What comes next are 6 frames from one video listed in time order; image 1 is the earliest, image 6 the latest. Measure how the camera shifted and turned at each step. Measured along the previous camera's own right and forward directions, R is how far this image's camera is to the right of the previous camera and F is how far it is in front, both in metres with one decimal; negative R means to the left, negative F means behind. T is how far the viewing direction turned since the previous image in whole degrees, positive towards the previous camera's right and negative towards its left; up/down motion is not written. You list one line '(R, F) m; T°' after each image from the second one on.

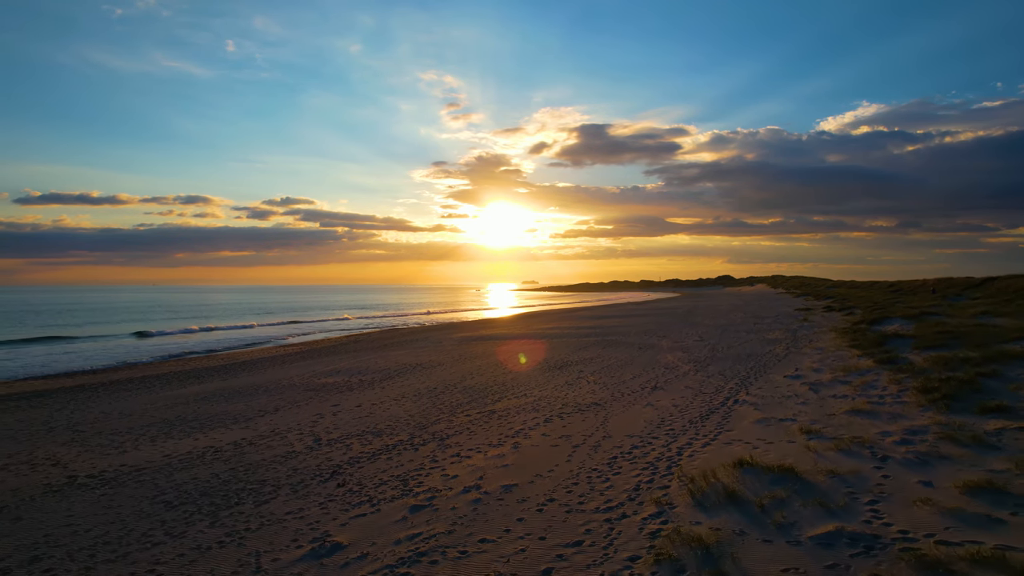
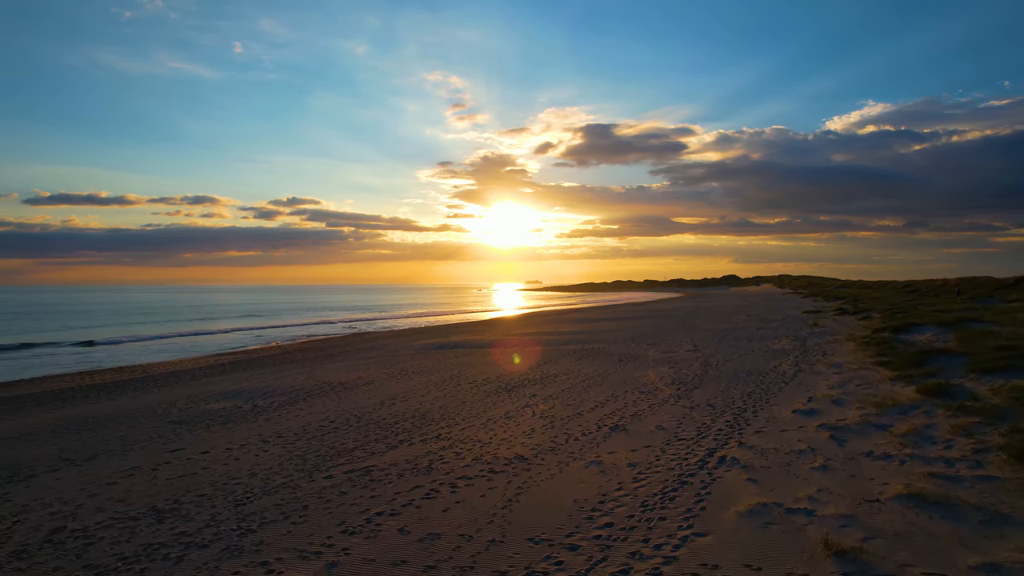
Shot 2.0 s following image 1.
(+2.1, +4.0) m; -1°
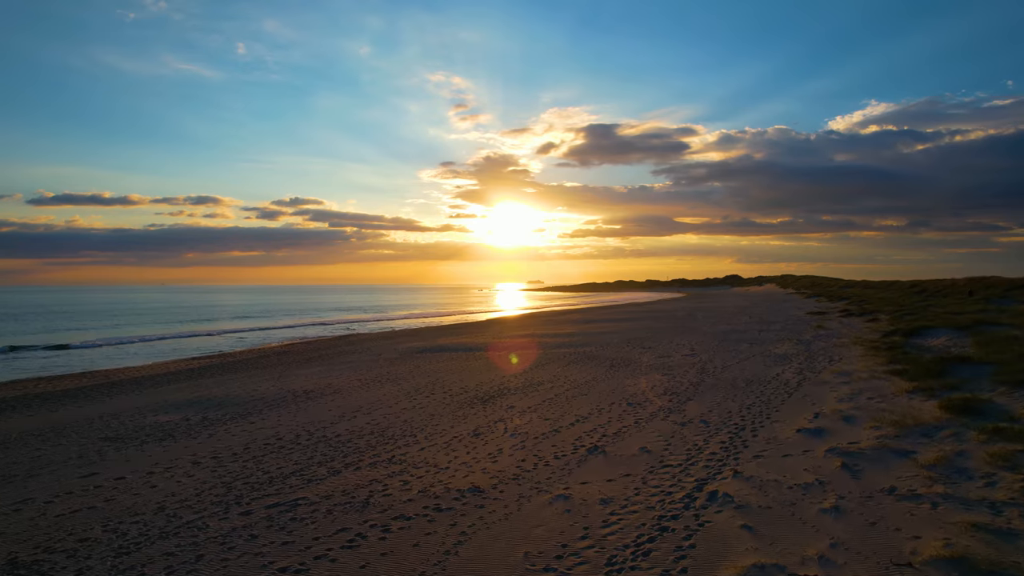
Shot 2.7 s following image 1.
(+0.7, +1.4) m; 0°
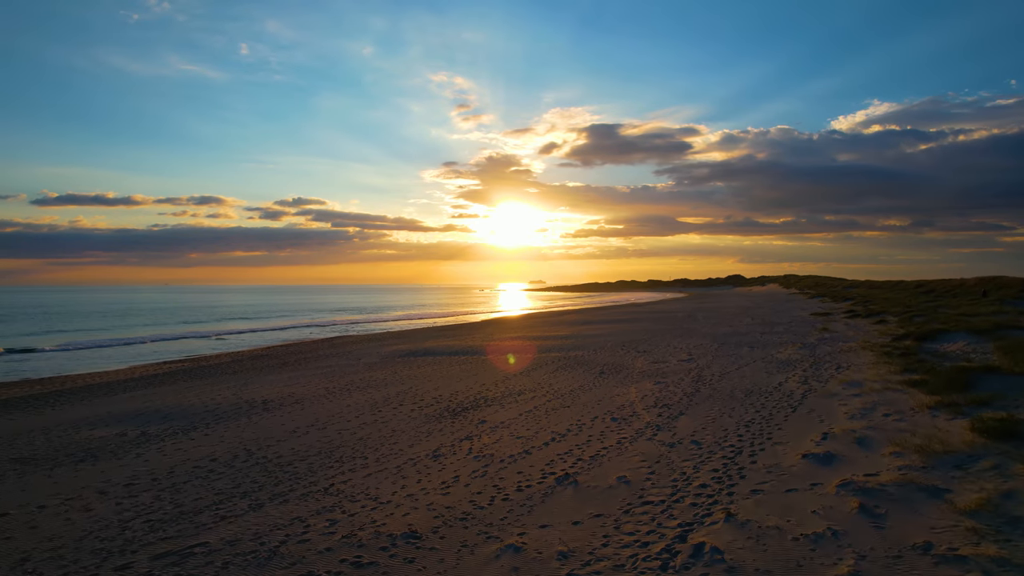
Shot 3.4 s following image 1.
(+0.7, +1.4) m; 0°
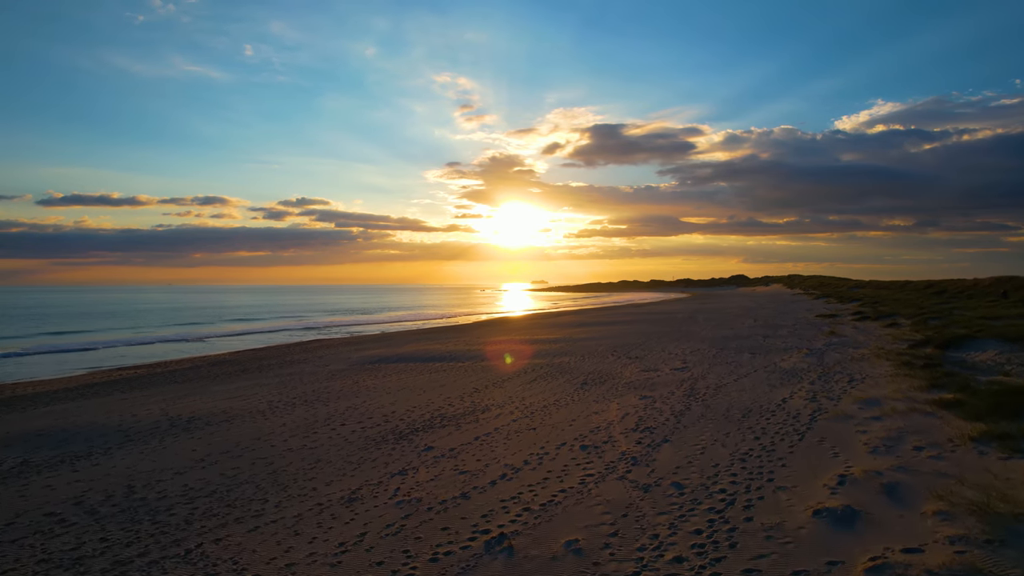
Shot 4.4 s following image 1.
(+1.0, +2.0) m; 0°
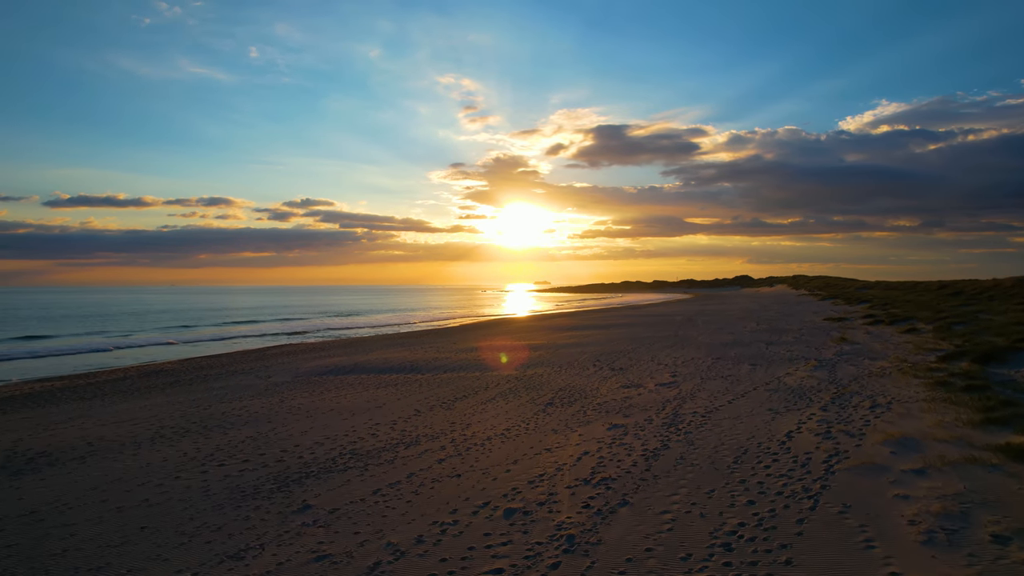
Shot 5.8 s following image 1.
(+1.5, +2.7) m; 0°
